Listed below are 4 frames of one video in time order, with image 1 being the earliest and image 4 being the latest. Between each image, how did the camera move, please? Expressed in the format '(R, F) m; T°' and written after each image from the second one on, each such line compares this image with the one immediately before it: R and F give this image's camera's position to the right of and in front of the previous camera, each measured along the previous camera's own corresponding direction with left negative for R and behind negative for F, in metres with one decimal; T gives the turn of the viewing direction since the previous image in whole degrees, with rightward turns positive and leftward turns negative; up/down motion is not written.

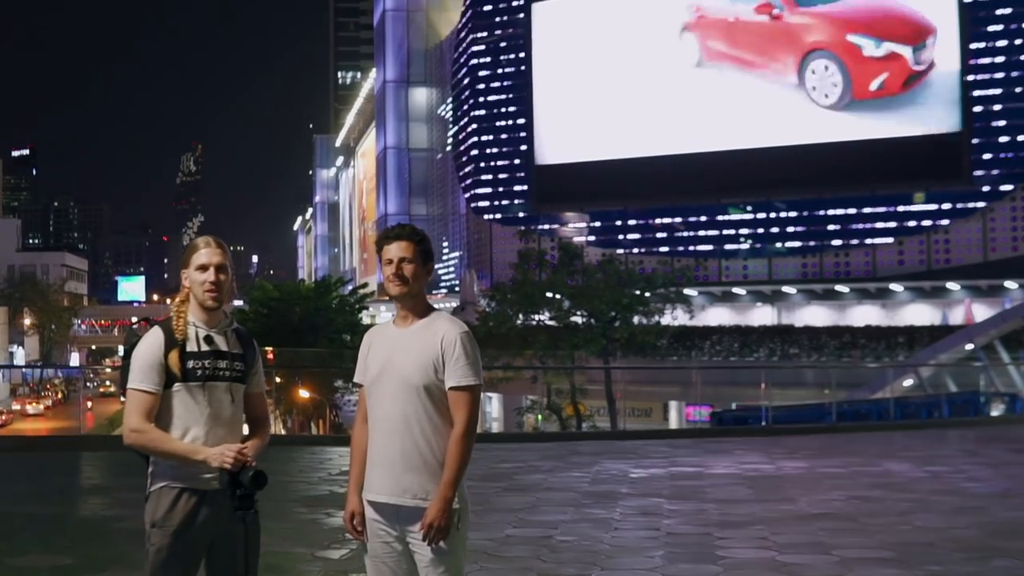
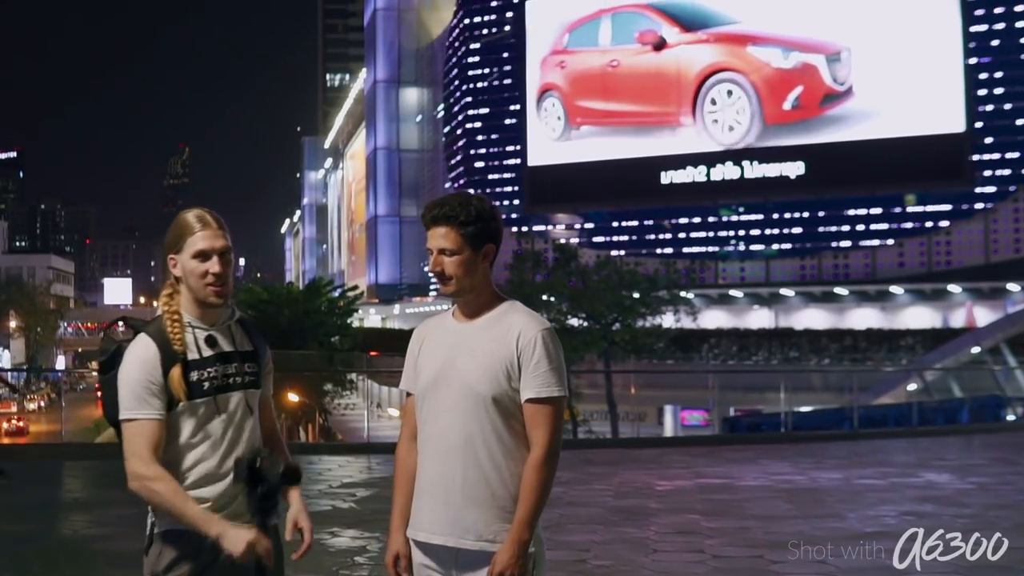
(-0.3, +1.0) m; +1°
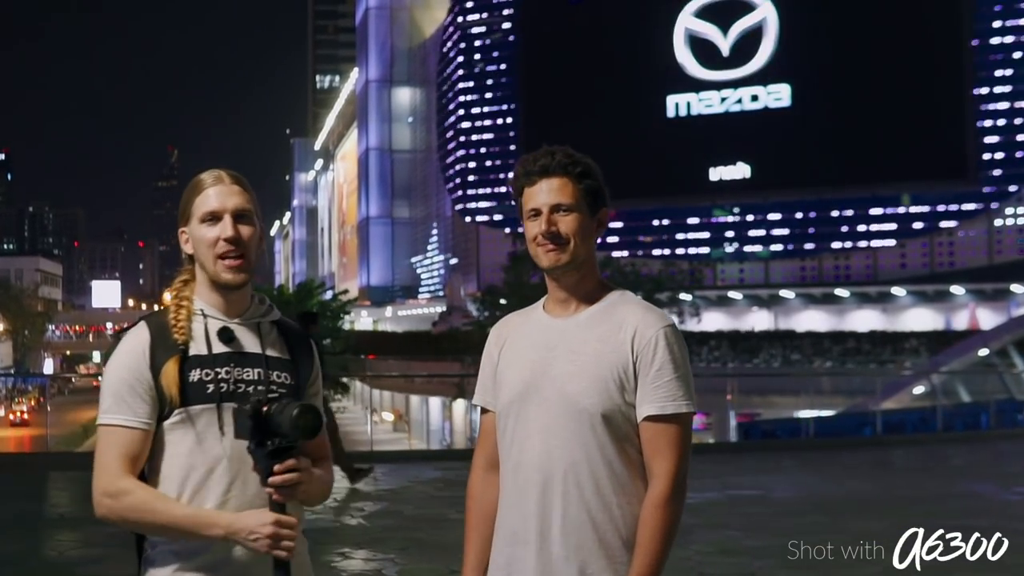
(-0.3, +0.9) m; 0°
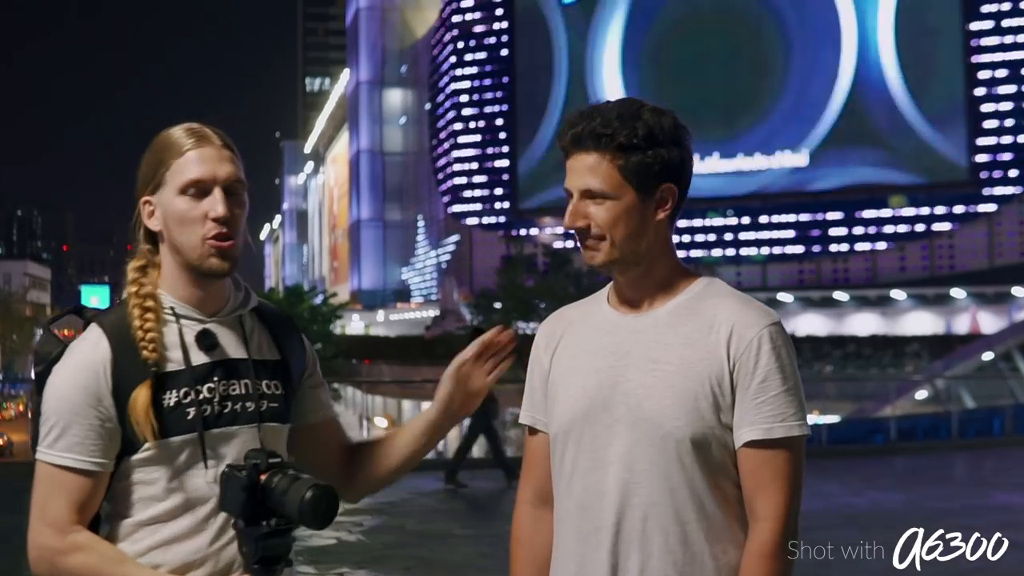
(-0.1, +0.7) m; 0°
